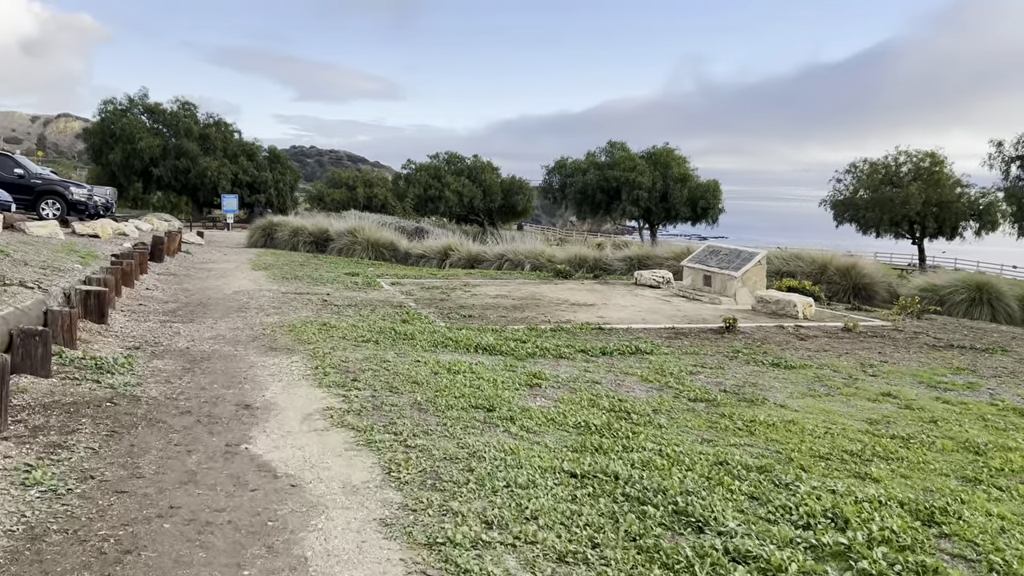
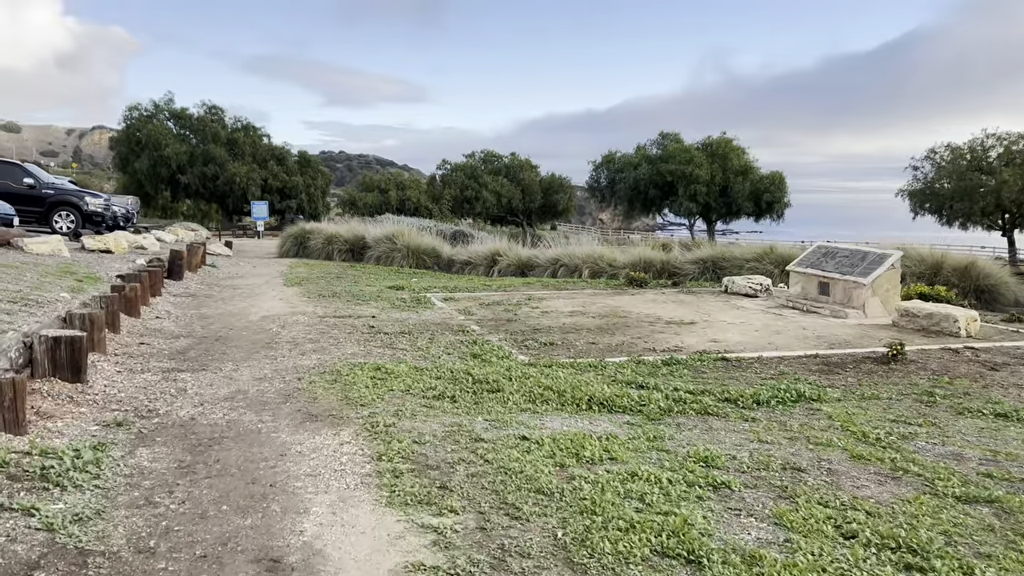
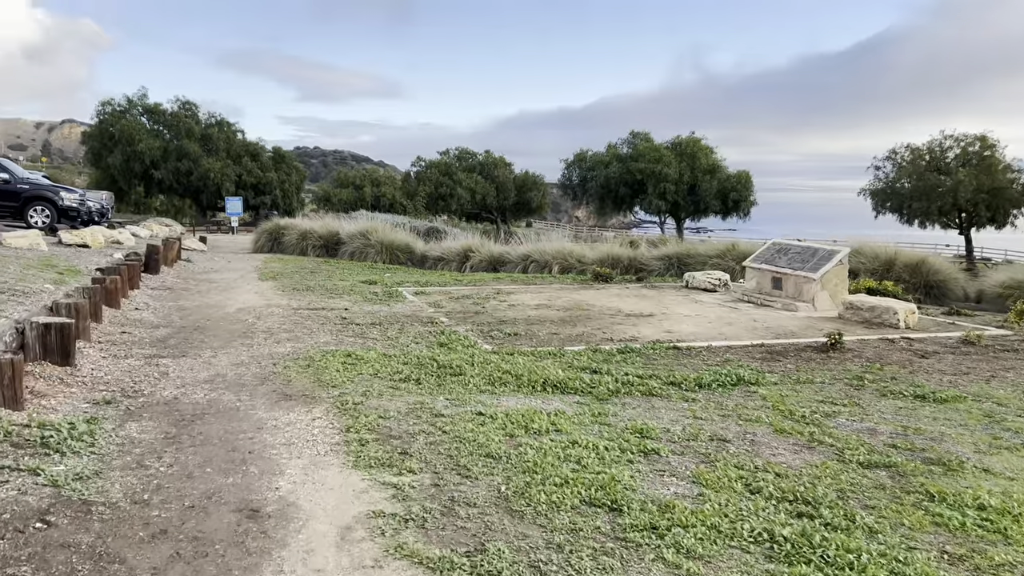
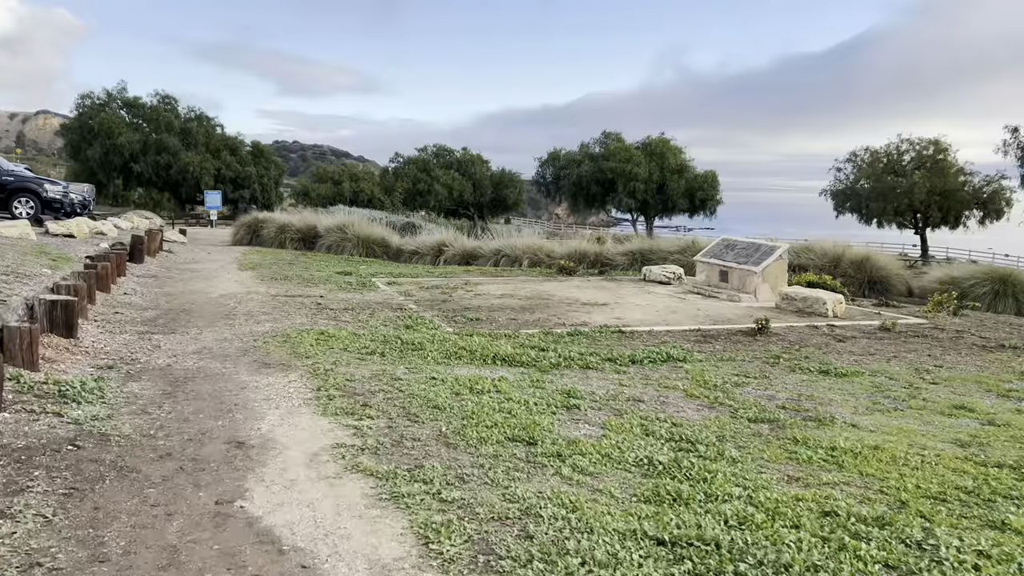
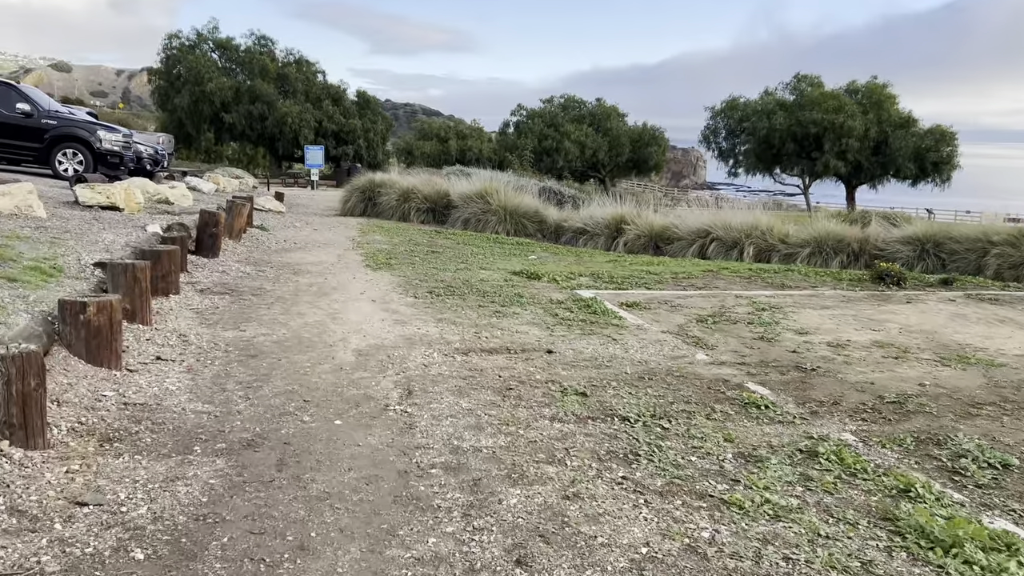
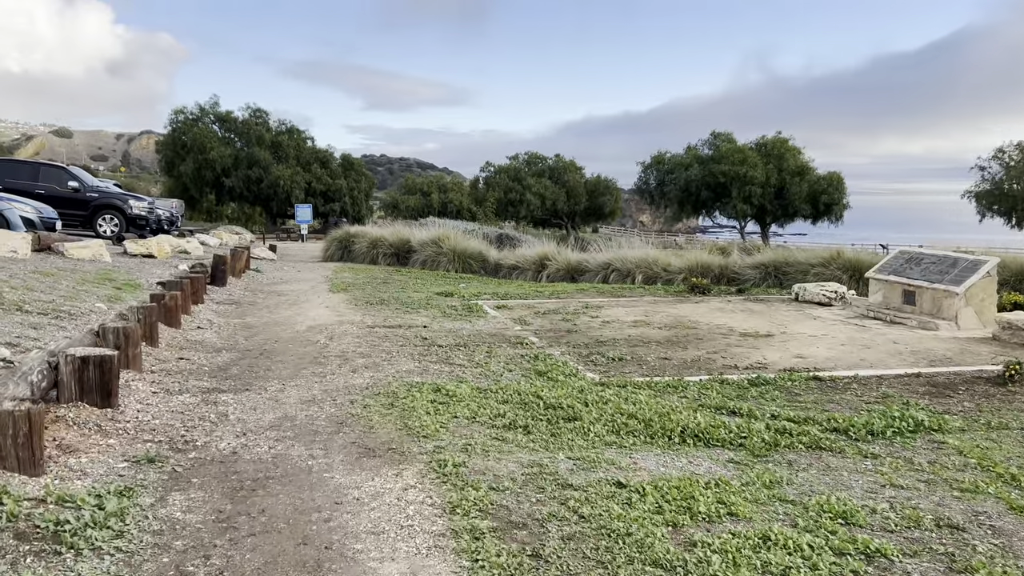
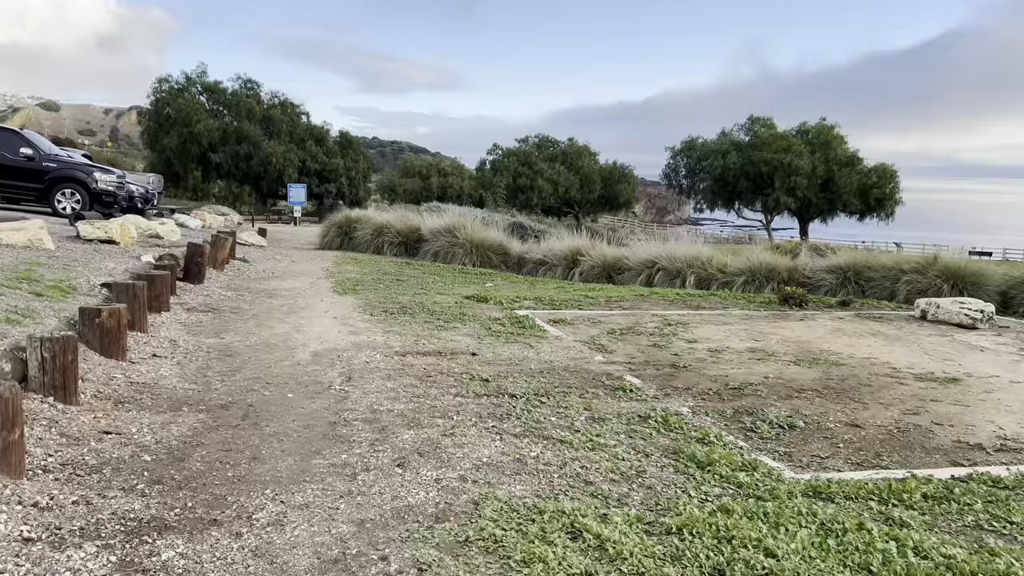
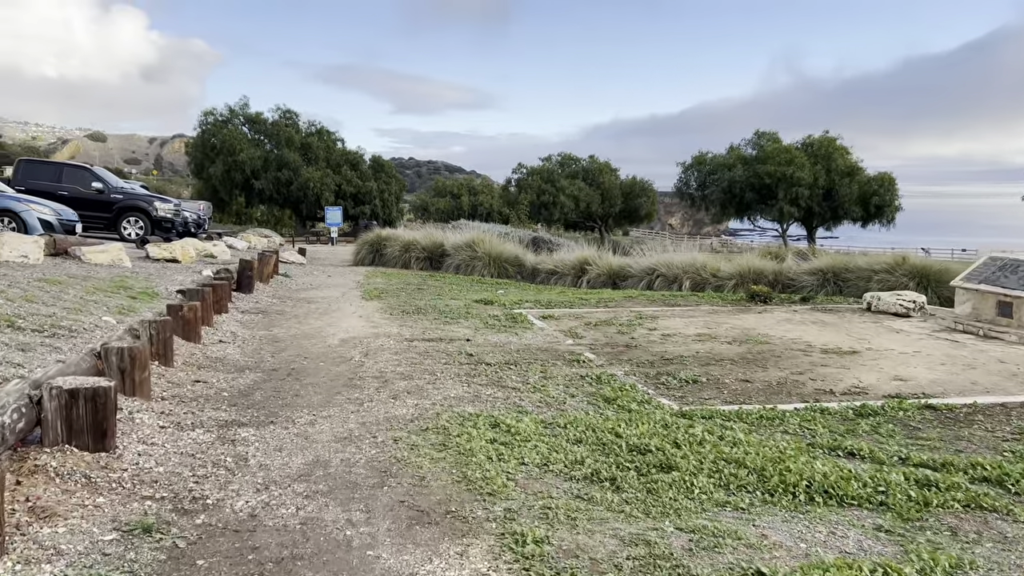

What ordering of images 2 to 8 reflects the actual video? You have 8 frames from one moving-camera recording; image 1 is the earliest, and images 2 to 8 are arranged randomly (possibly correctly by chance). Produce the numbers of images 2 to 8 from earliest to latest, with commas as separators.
4, 3, 2, 6, 8, 7, 5
